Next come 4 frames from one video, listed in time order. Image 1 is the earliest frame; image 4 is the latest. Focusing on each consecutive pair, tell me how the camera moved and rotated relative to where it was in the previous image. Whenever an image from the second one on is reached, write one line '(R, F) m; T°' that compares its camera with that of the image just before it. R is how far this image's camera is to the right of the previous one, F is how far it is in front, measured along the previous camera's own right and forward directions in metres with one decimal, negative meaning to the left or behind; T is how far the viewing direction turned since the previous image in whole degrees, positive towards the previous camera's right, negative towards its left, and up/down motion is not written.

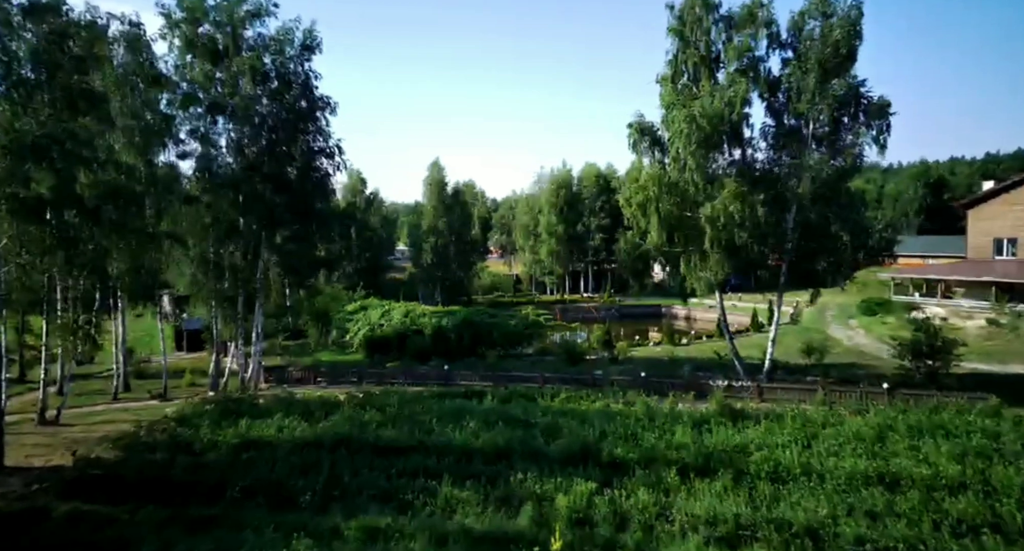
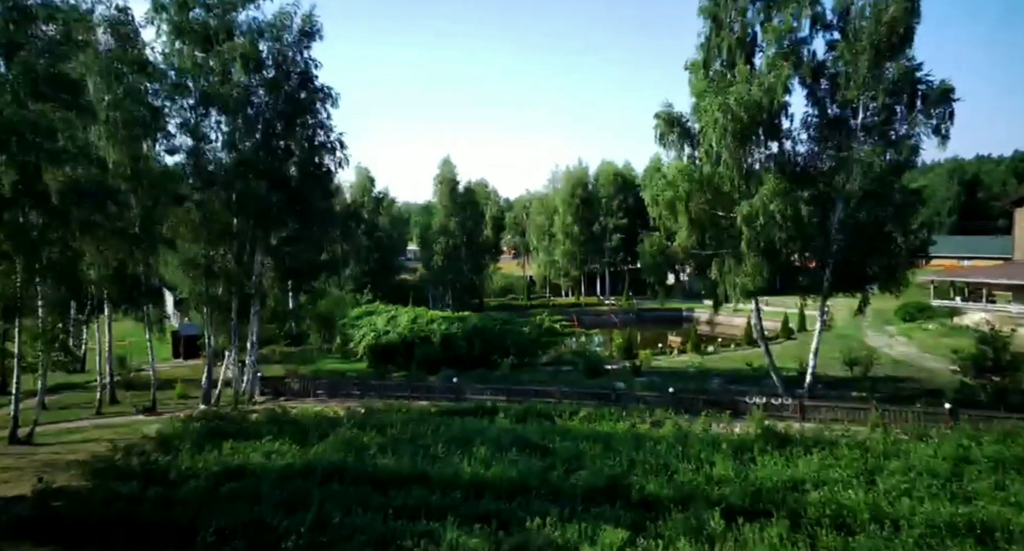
(-0.1, +1.9) m; -1°
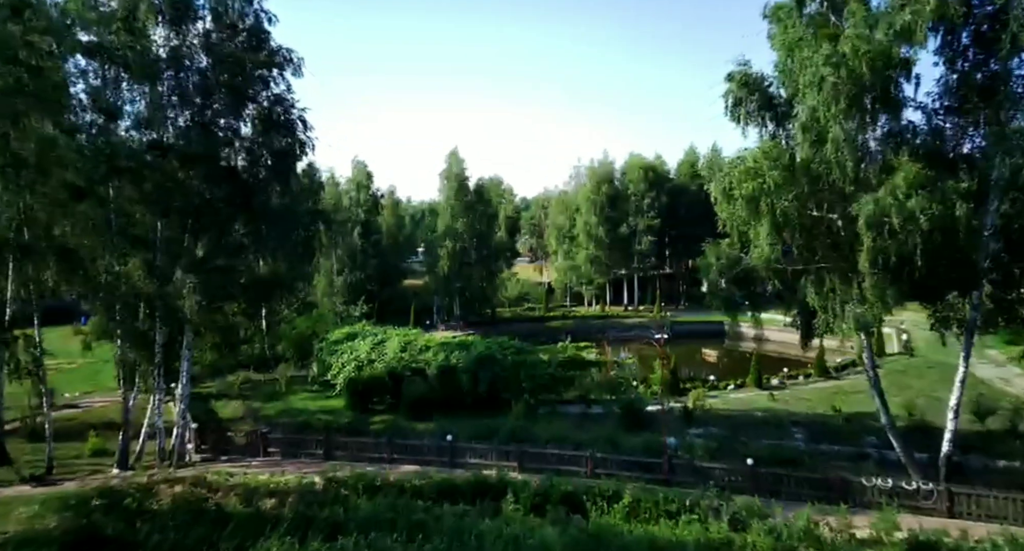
(0.0, +5.8) m; -1°
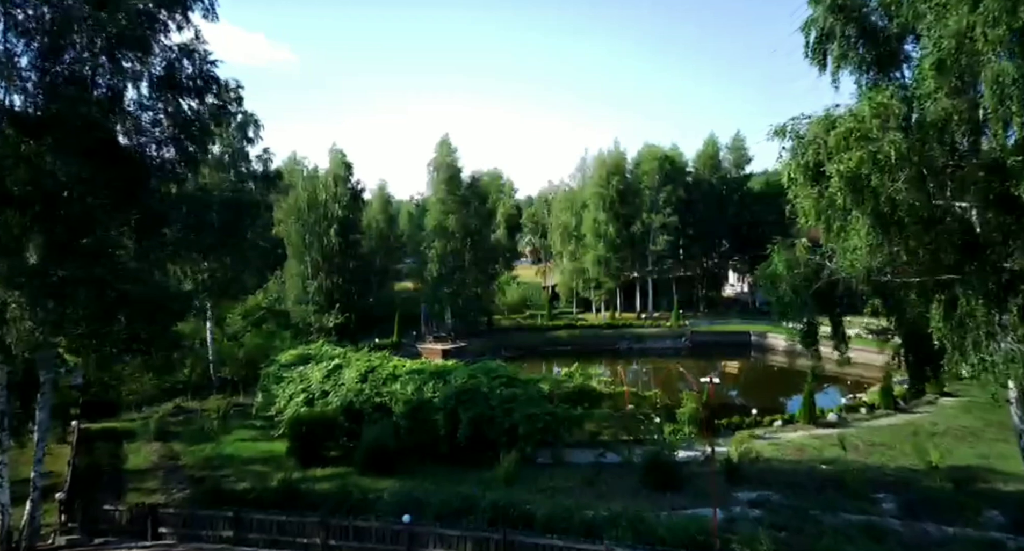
(+0.3, +4.9) m; 0°
